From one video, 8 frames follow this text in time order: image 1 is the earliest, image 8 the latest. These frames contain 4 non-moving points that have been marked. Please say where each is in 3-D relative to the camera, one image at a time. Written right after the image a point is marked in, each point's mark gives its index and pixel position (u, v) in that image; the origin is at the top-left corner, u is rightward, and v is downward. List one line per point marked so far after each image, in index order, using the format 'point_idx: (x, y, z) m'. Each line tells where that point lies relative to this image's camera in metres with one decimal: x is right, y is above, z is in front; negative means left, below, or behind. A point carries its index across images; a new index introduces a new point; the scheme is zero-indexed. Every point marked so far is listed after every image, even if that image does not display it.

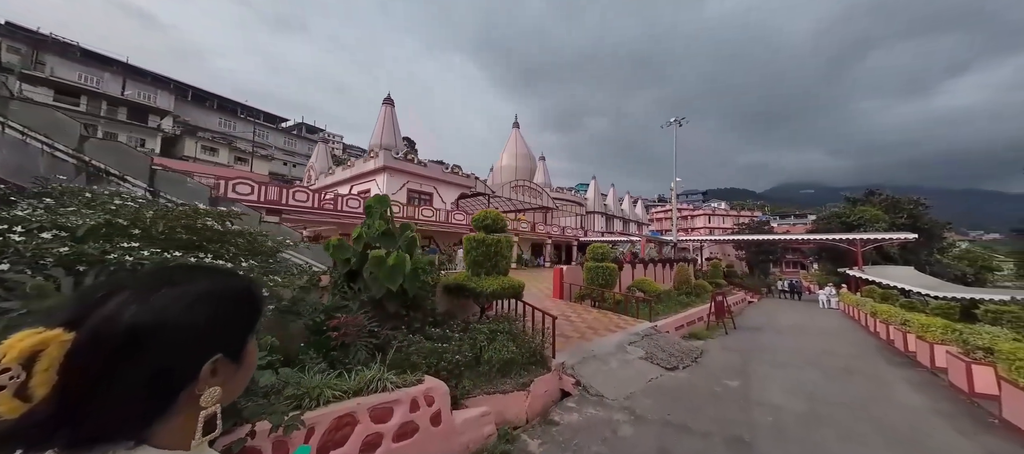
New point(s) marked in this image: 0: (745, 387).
0: (+3.1, -2.2, +4.2) m
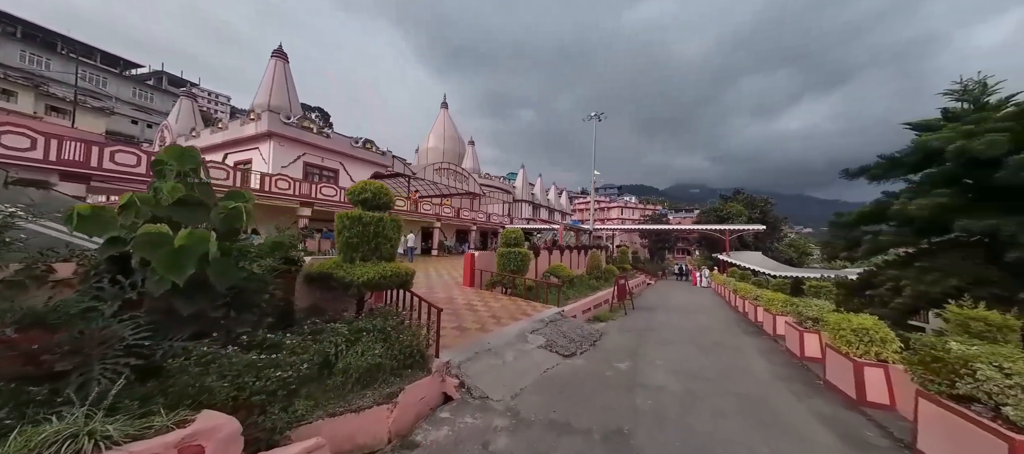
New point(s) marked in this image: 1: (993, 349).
0: (+1.6, -2.0, +4.3) m
1: (+3.4, -0.9, +2.2) m
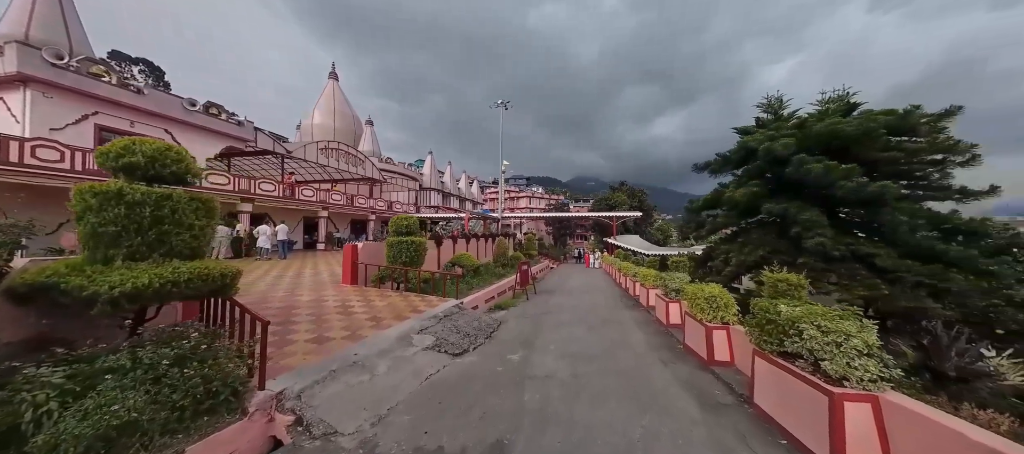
0: (+0.2, -1.8, +4.1) m
1: (+2.4, -0.7, +2.5) m
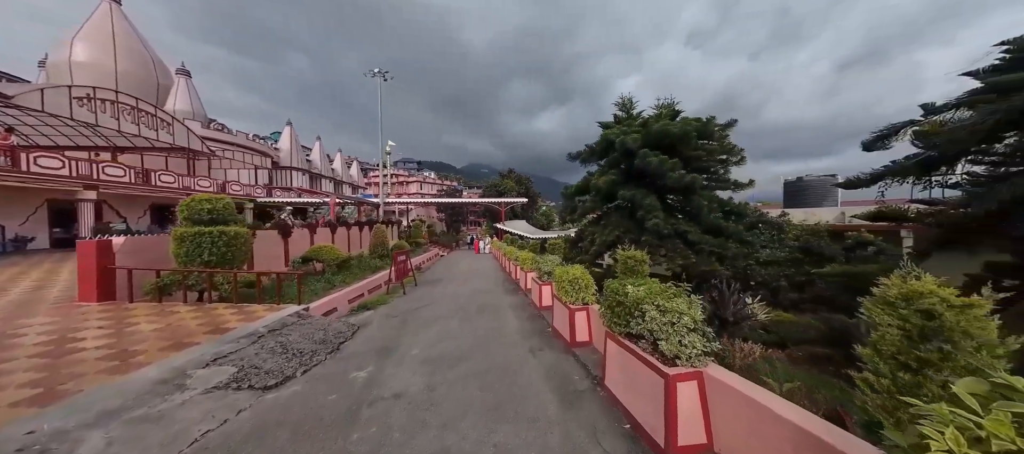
0: (-1.5, -1.6, +3.3) m
1: (+1.1, -0.5, +2.6) m
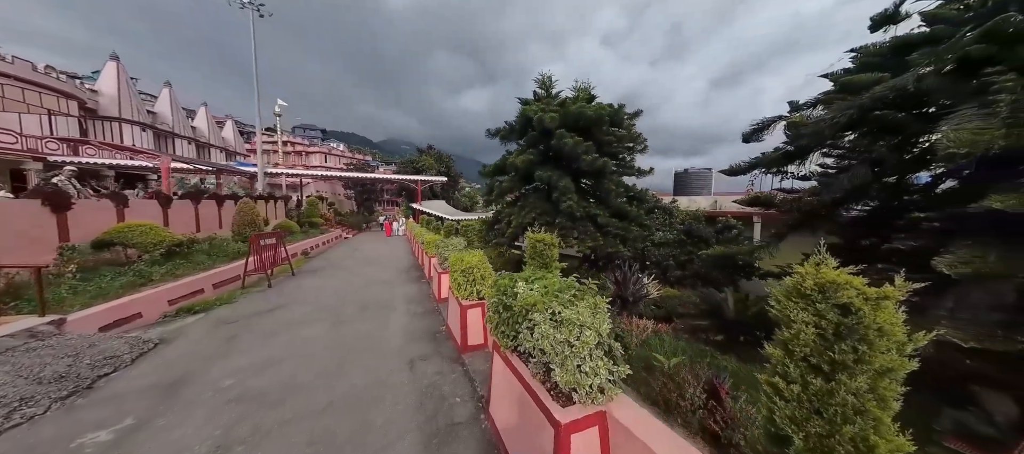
0: (-2.6, -1.4, +2.0) m
1: (+0.2, -0.4, +1.9) m
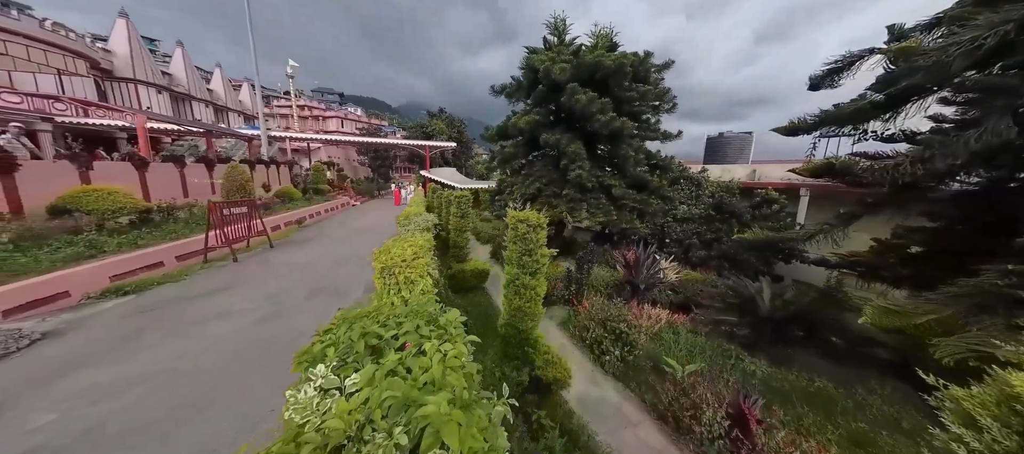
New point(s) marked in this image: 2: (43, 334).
0: (-3.1, -1.3, +1.3) m
1: (-0.3, -0.3, +0.9) m
2: (-4.7, -1.1, +3.1) m
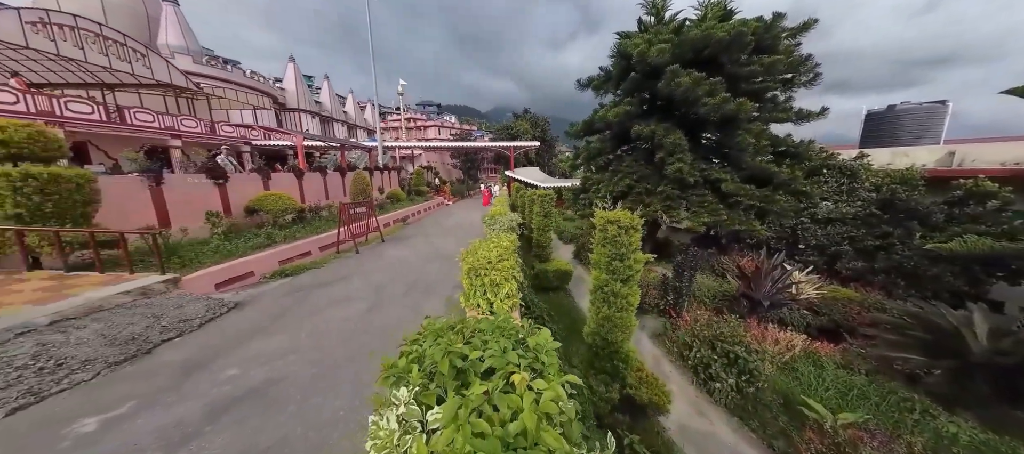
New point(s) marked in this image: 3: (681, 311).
0: (-2.6, -1.3, +1.9) m
1: (0.0, -0.4, +0.8) m
2: (-3.7, -1.0, +4.1) m
3: (+3.2, -1.6, +5.7) m
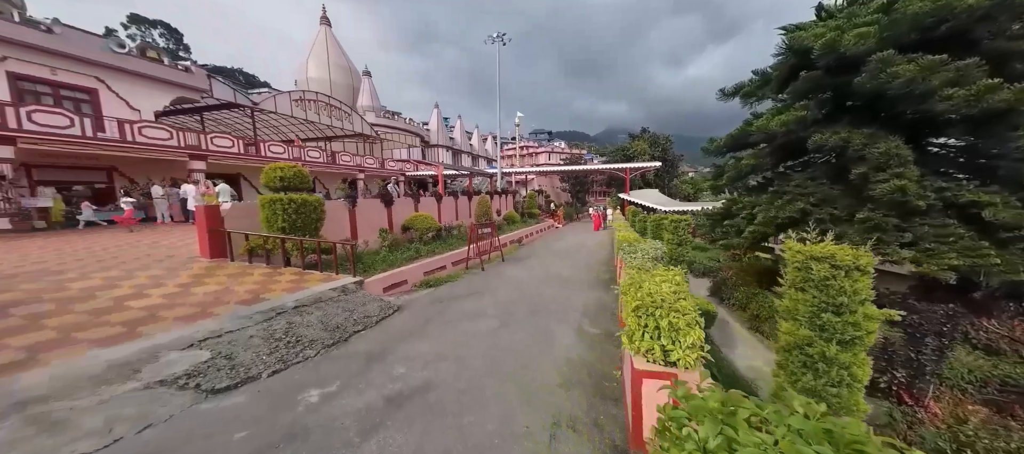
0: (-1.5, -1.4, +2.3) m
1: (+0.6, -0.5, +0.4) m
2: (-1.7, -1.3, +4.8) m
3: (+5.2, -2.1, +3.9) m
